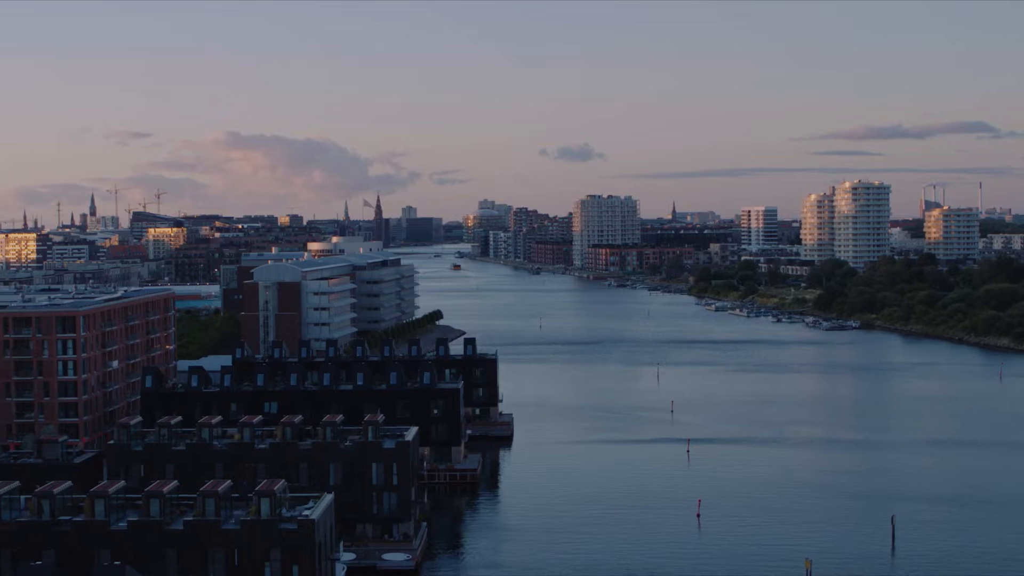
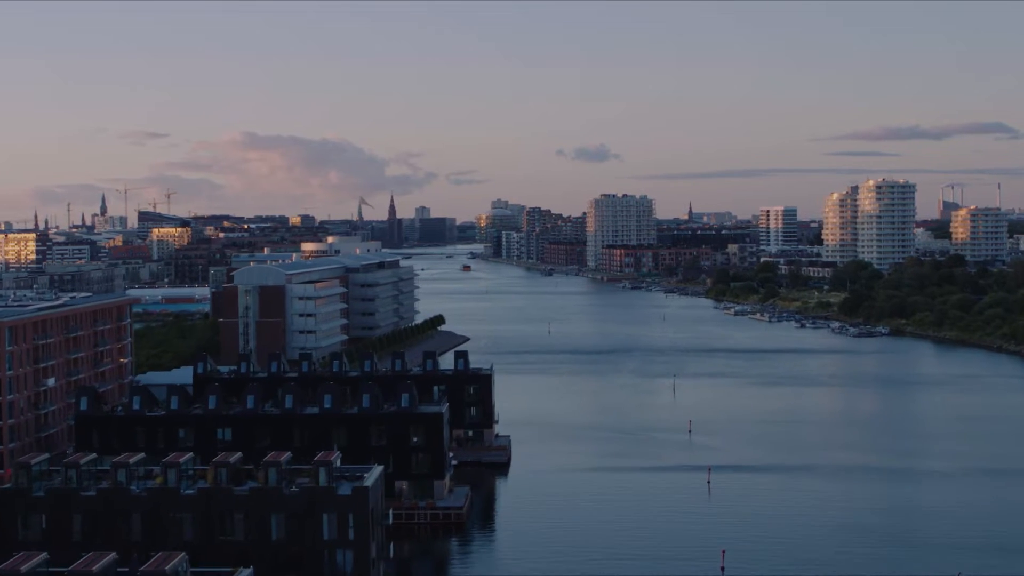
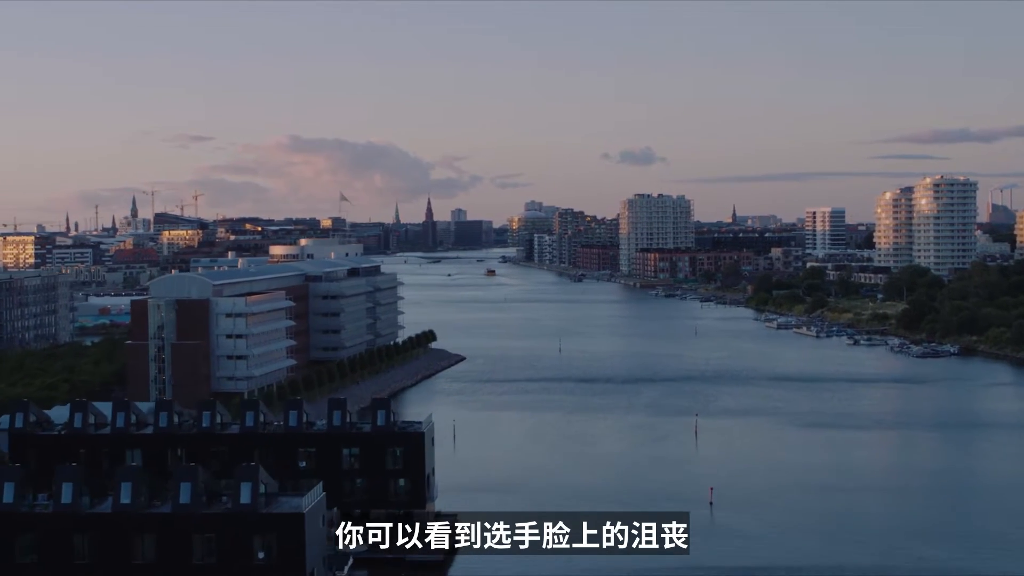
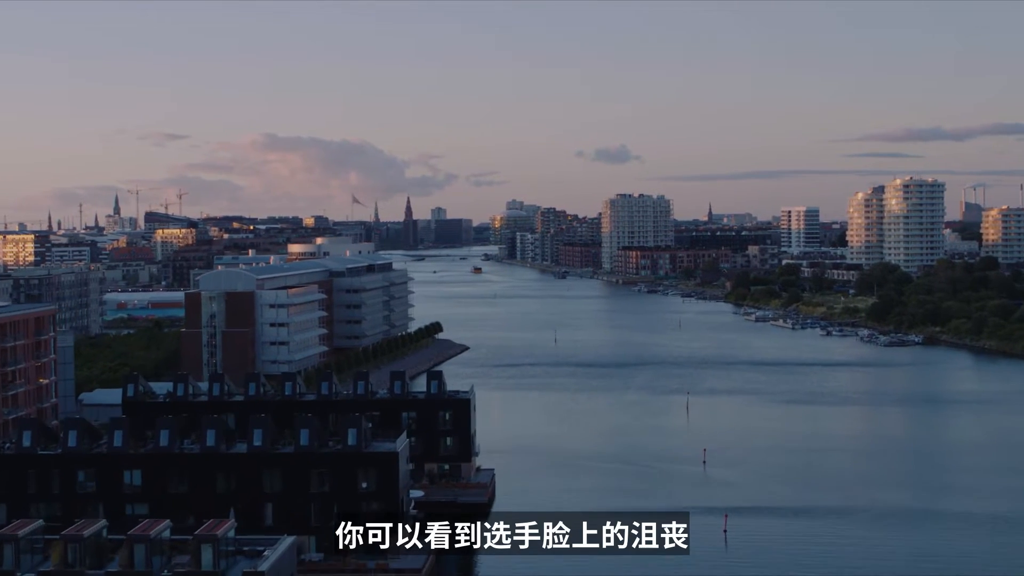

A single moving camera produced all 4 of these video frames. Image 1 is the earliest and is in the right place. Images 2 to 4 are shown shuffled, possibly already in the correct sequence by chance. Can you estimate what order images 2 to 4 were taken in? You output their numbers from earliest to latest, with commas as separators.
2, 4, 3
